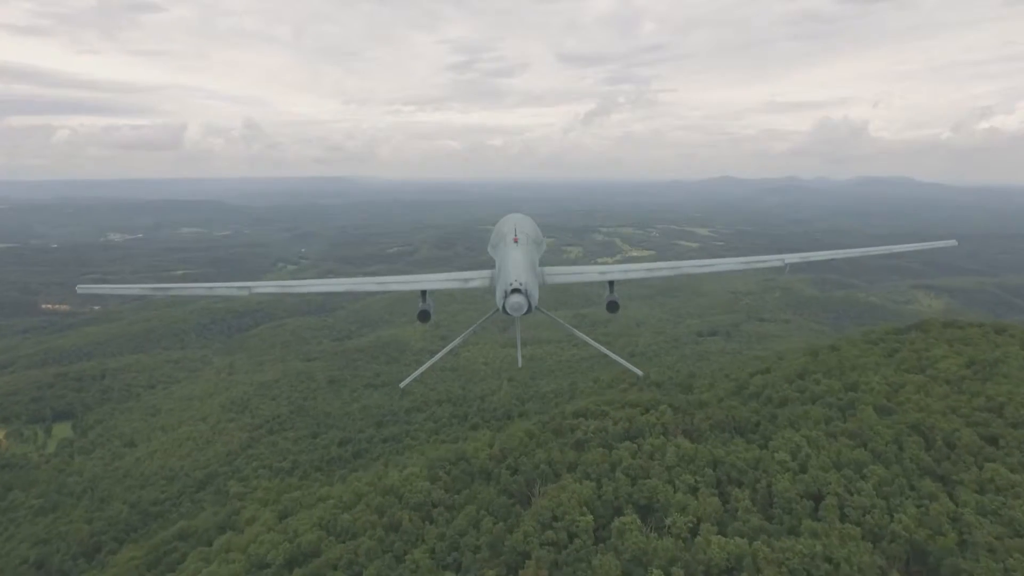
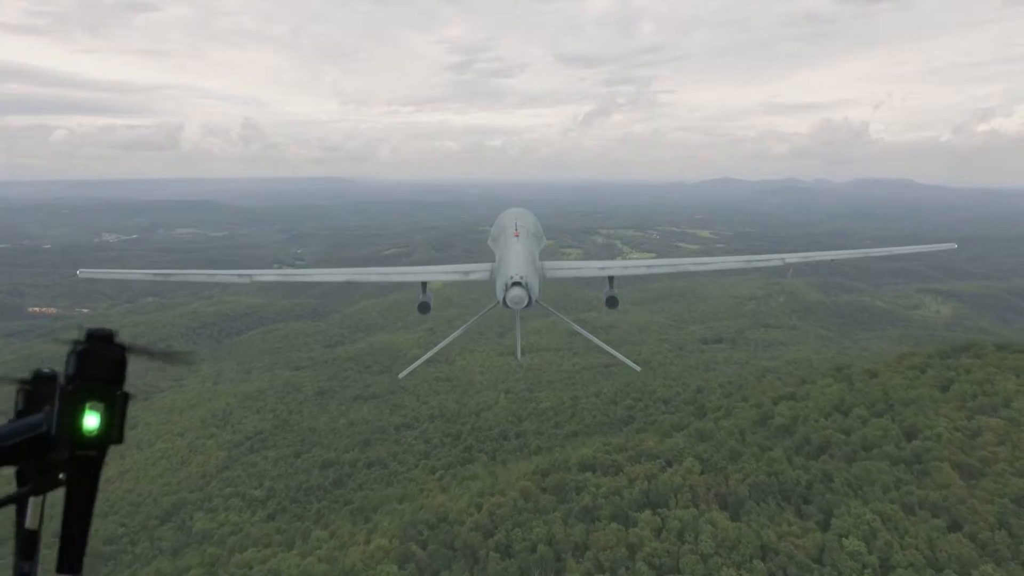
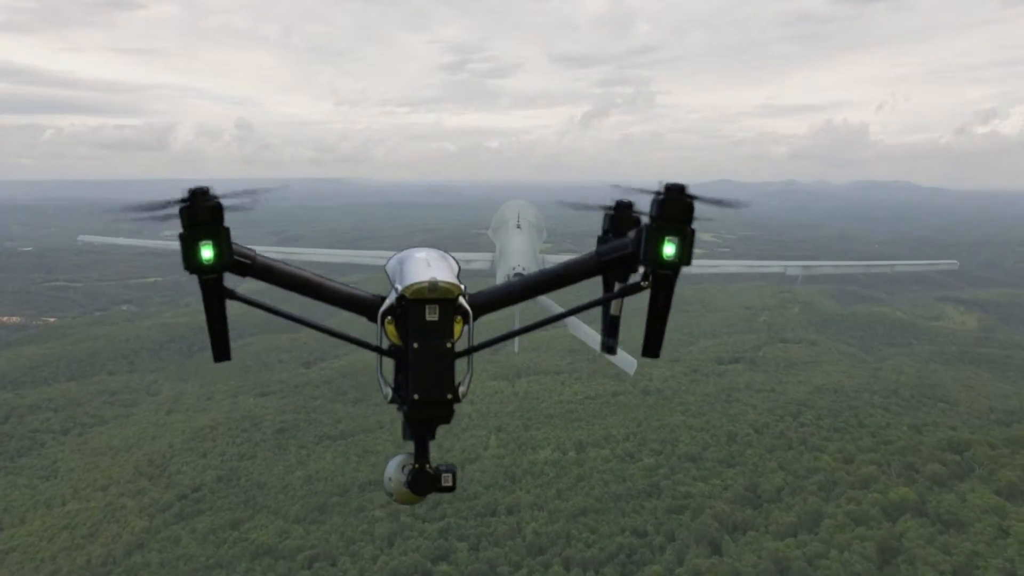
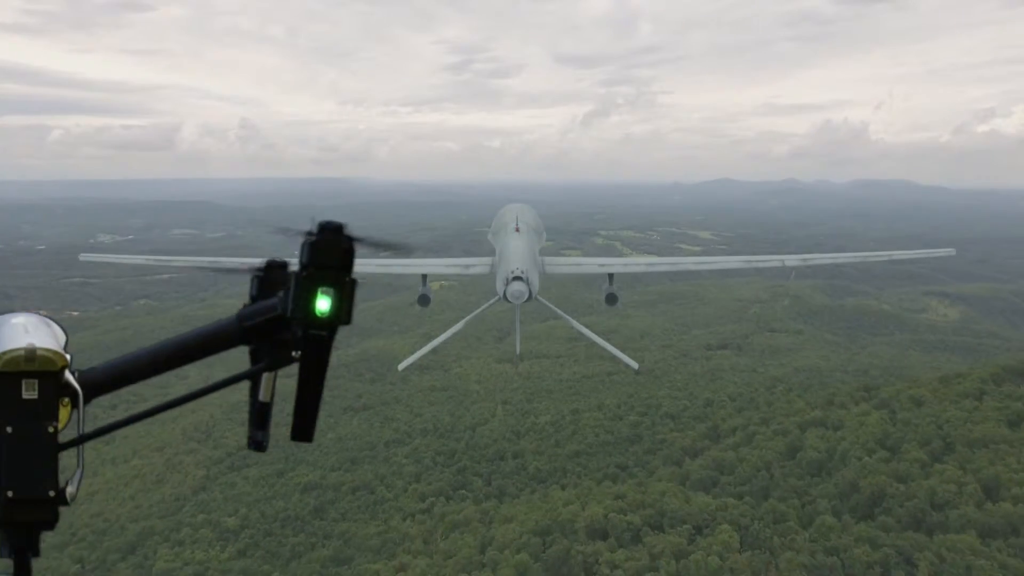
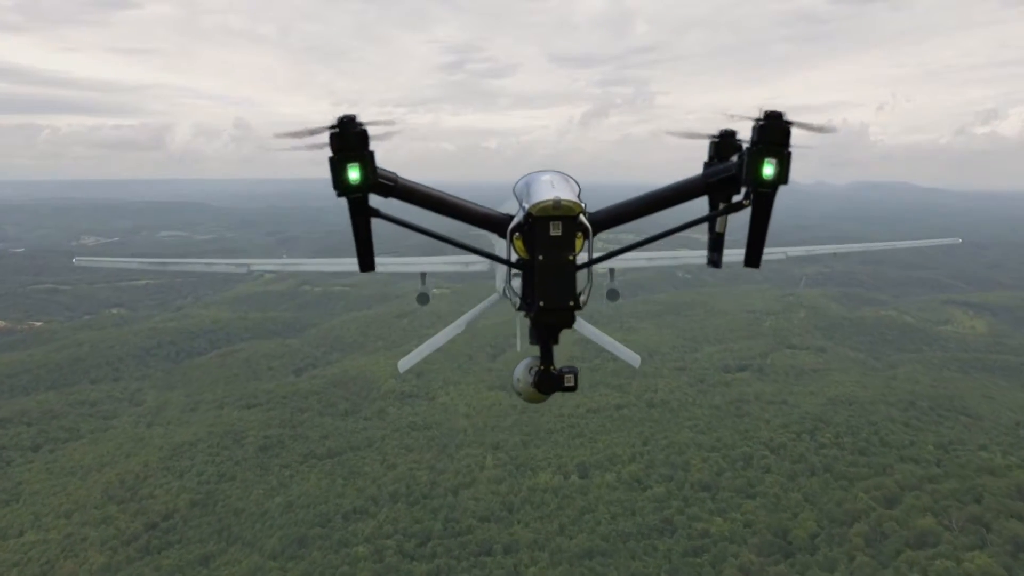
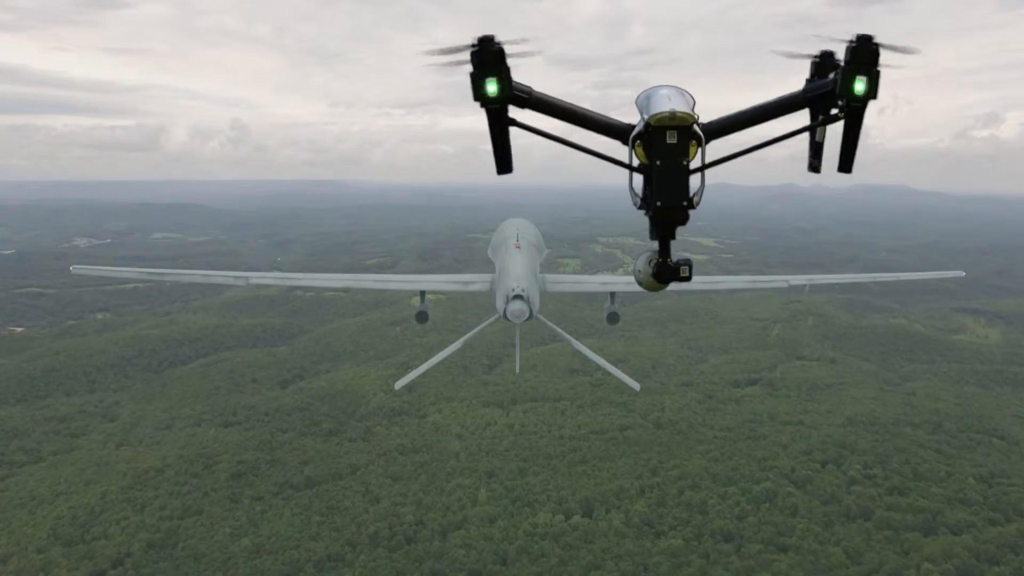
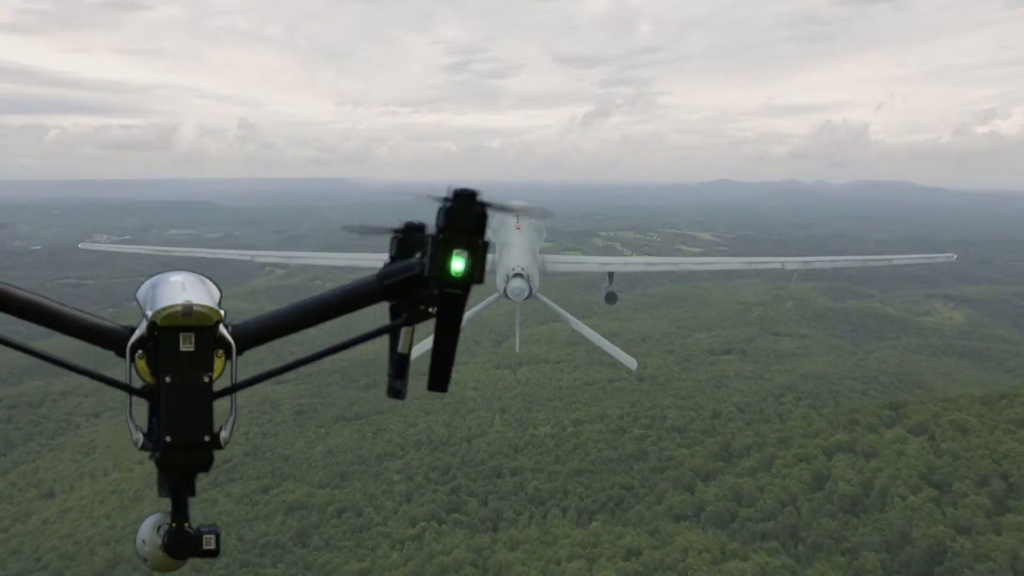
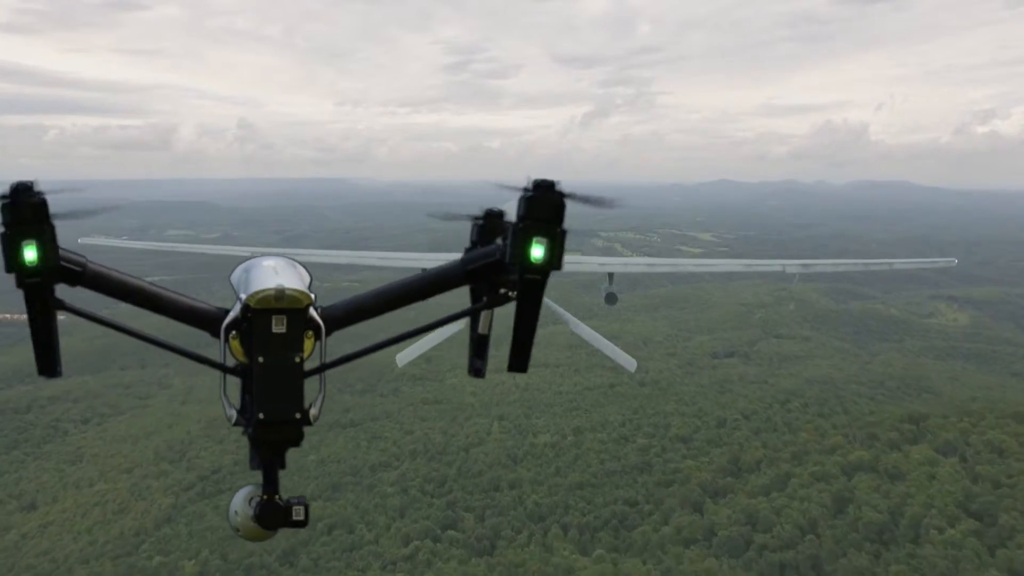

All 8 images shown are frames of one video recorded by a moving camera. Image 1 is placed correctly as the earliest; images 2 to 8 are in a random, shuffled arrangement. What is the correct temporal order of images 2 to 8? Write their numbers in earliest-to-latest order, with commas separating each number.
2, 4, 7, 8, 3, 5, 6
